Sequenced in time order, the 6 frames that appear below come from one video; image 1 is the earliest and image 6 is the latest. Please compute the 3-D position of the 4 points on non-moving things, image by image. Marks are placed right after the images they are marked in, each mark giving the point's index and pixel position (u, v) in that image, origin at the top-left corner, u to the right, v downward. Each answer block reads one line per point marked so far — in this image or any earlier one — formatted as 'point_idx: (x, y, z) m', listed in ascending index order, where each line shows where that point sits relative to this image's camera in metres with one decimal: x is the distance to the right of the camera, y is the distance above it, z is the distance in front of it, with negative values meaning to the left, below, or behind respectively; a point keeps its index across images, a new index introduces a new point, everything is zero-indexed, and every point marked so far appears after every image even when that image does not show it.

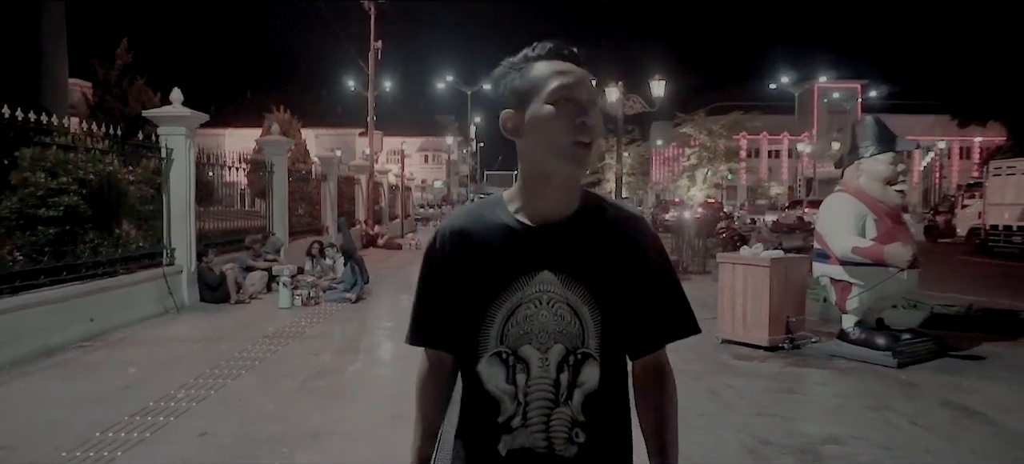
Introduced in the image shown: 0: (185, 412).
0: (-2.5, -1.4, +6.1) m
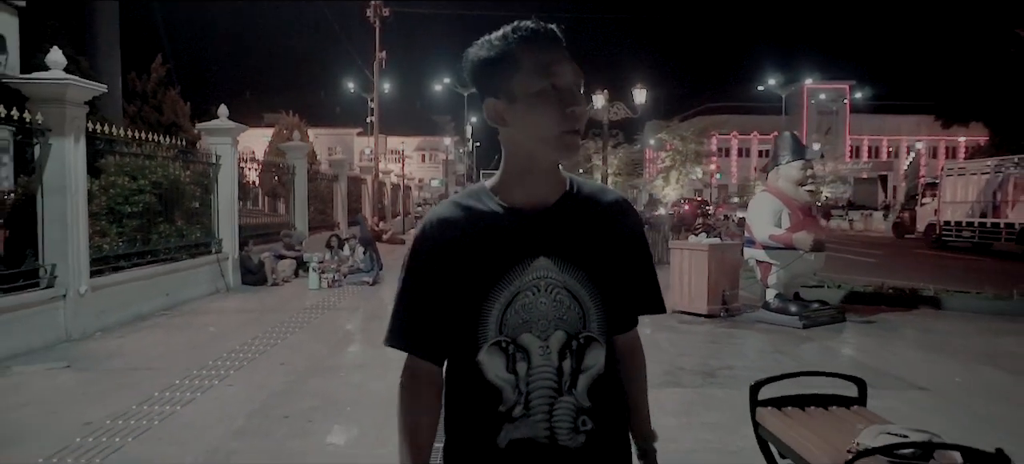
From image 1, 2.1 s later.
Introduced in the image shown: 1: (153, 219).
0: (-2.6, -1.3, +8.4) m
1: (-5.3, +0.2, +12.0) m
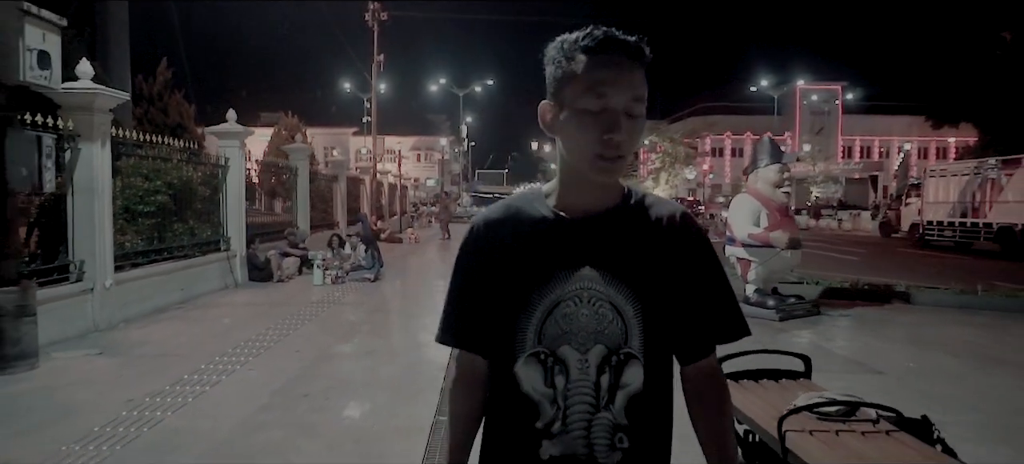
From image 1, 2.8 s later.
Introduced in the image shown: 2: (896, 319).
0: (-2.7, -1.2, +9.1) m
1: (-5.4, +0.2, +12.7) m
2: (+5.5, -1.3, +11.6) m
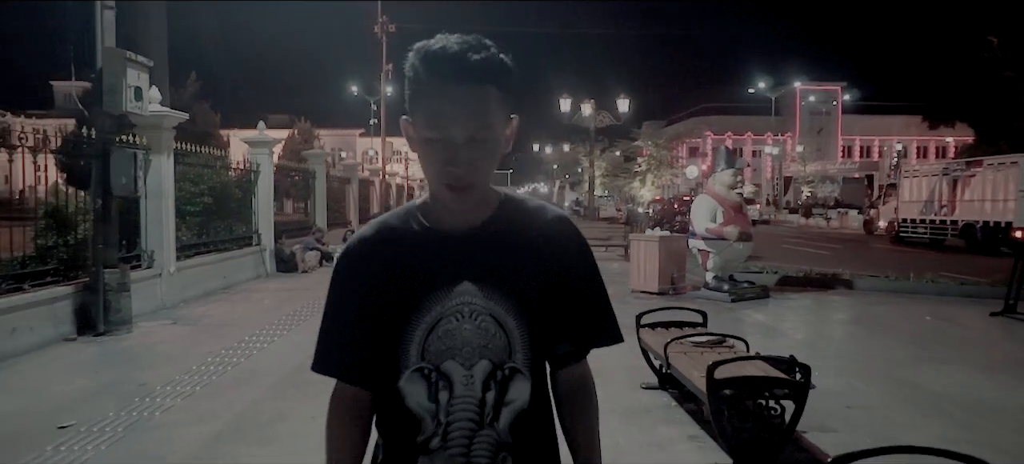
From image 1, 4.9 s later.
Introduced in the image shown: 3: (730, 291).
0: (-2.8, -1.2, +11.2) m
1: (-5.5, +0.3, +14.8) m
2: (+5.4, -1.2, +13.6) m
3: (+3.7, -1.0, +13.7) m
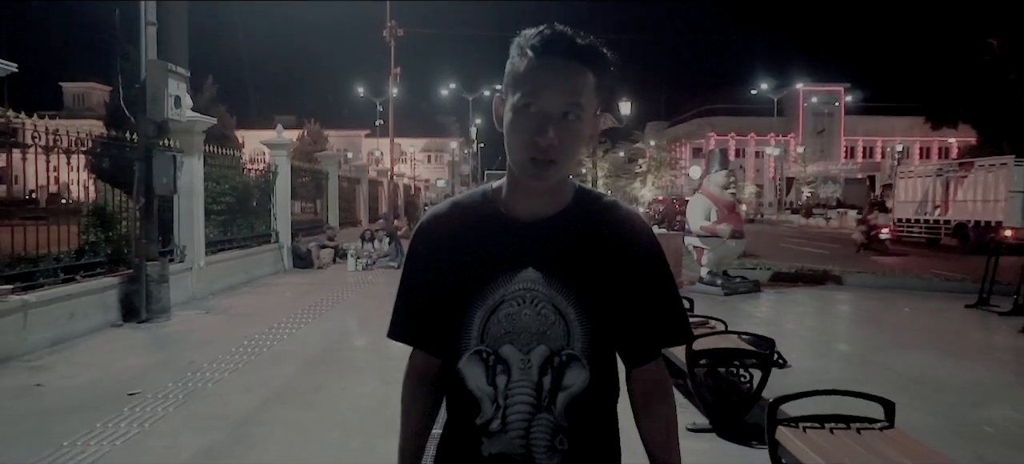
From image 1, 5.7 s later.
0: (-2.7, -1.1, +12.1) m
1: (-5.4, +0.3, +15.7) m
2: (+5.5, -1.1, +14.4) m
3: (+3.8, -1.0, +14.5) m
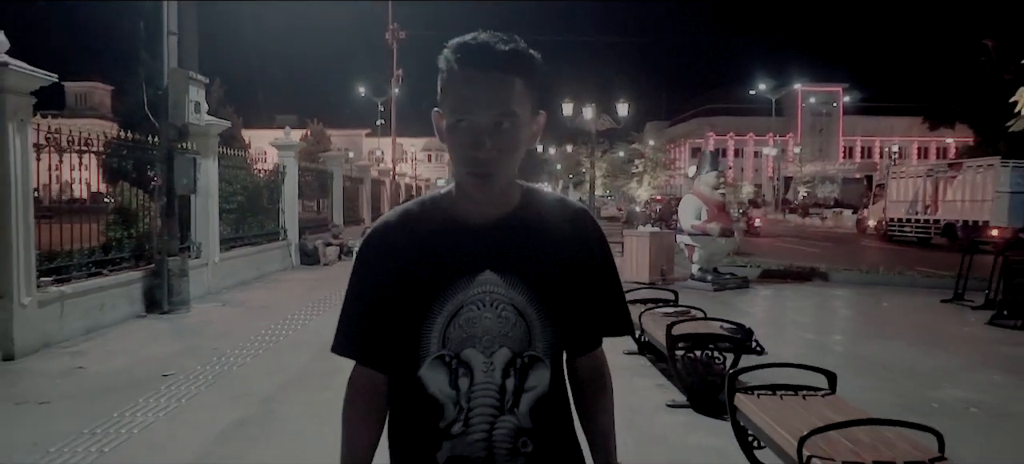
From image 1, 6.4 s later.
0: (-2.7, -1.1, +12.7) m
1: (-5.4, +0.4, +16.3) m
2: (+5.5, -1.1, +15.1) m
3: (+3.8, -0.9, +15.2) m
